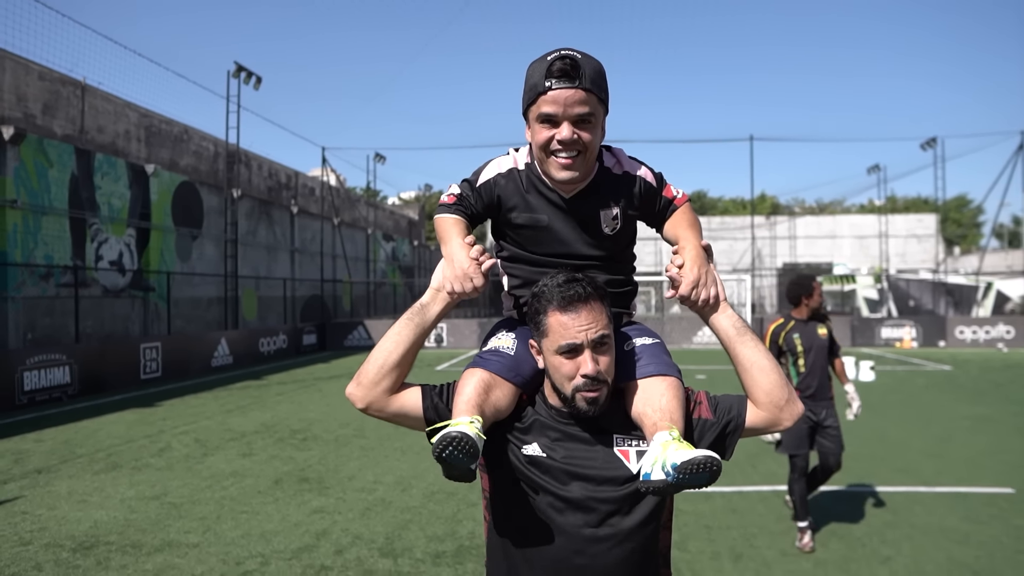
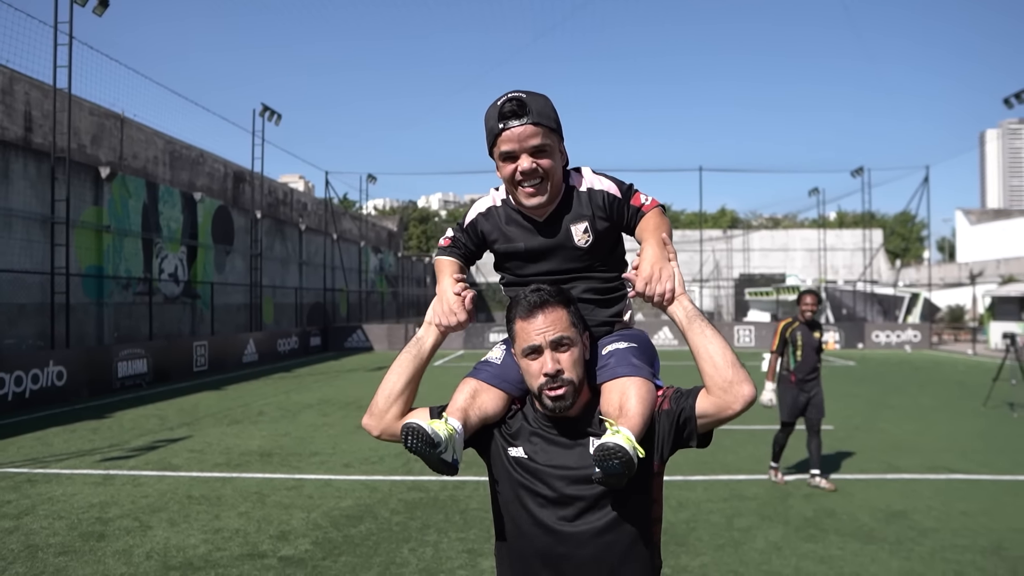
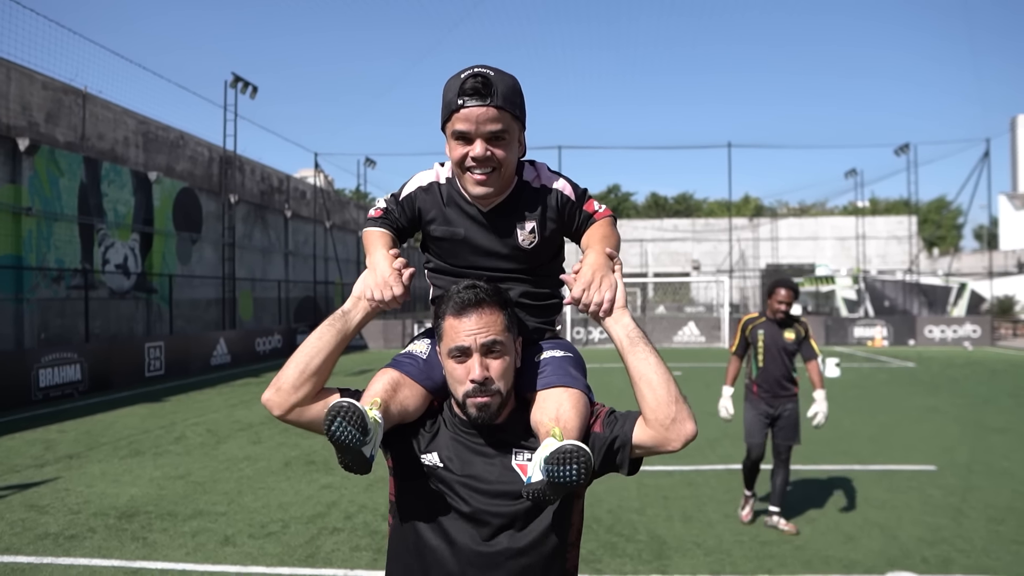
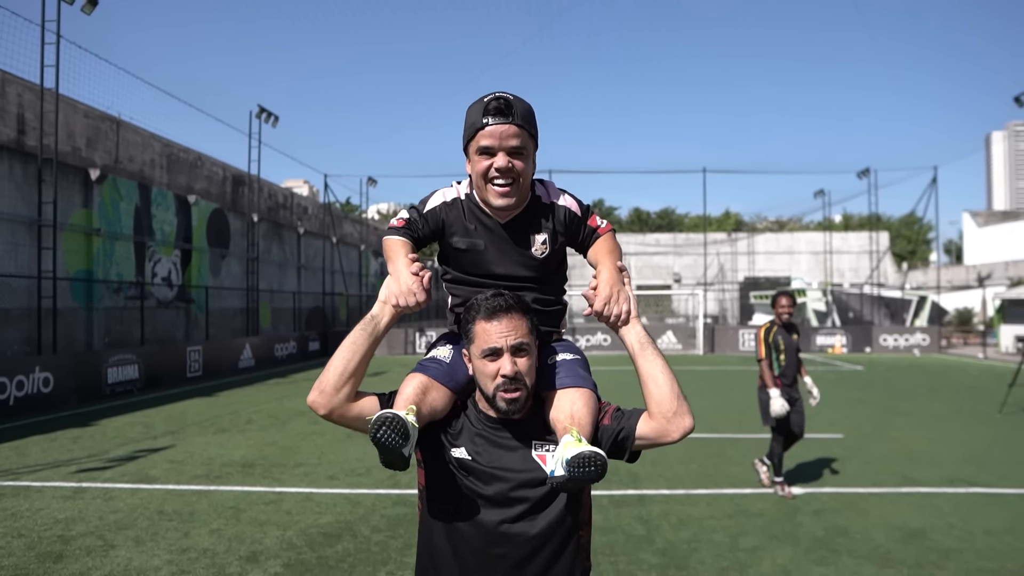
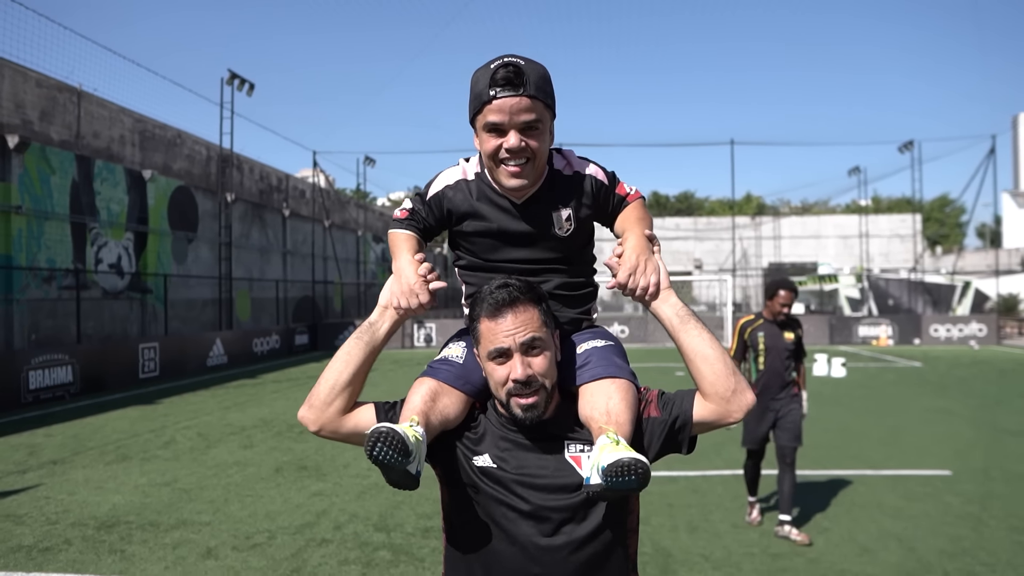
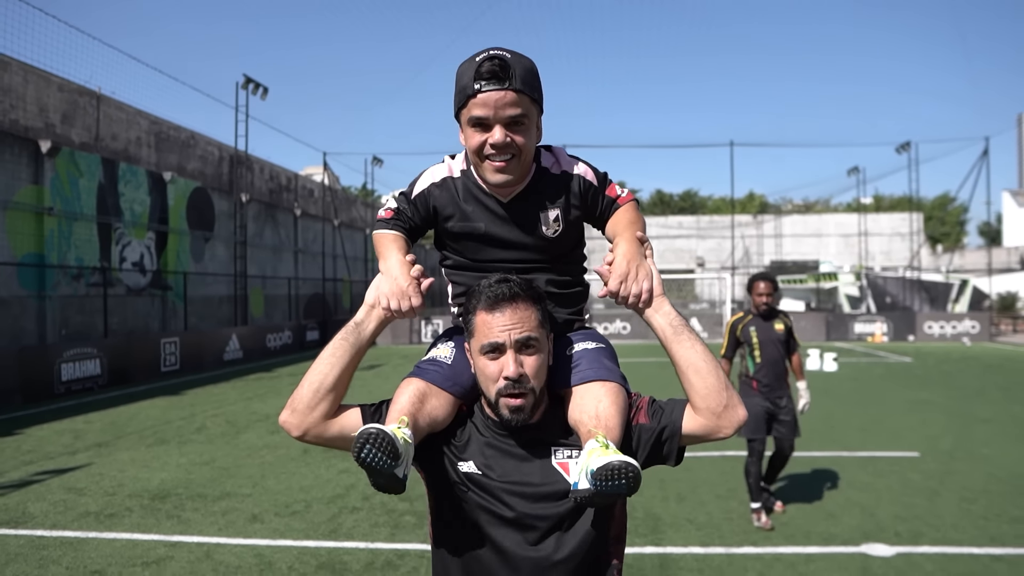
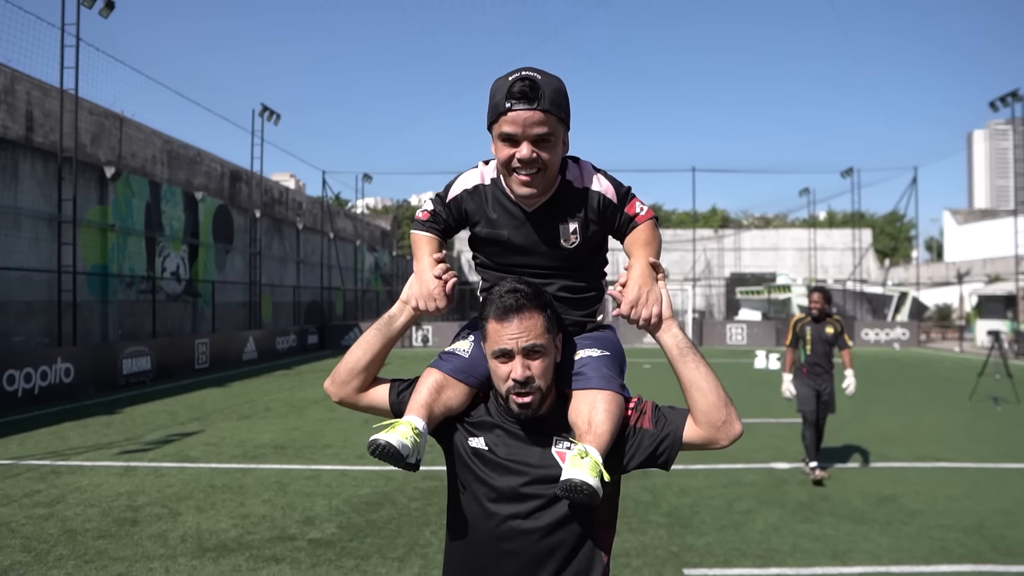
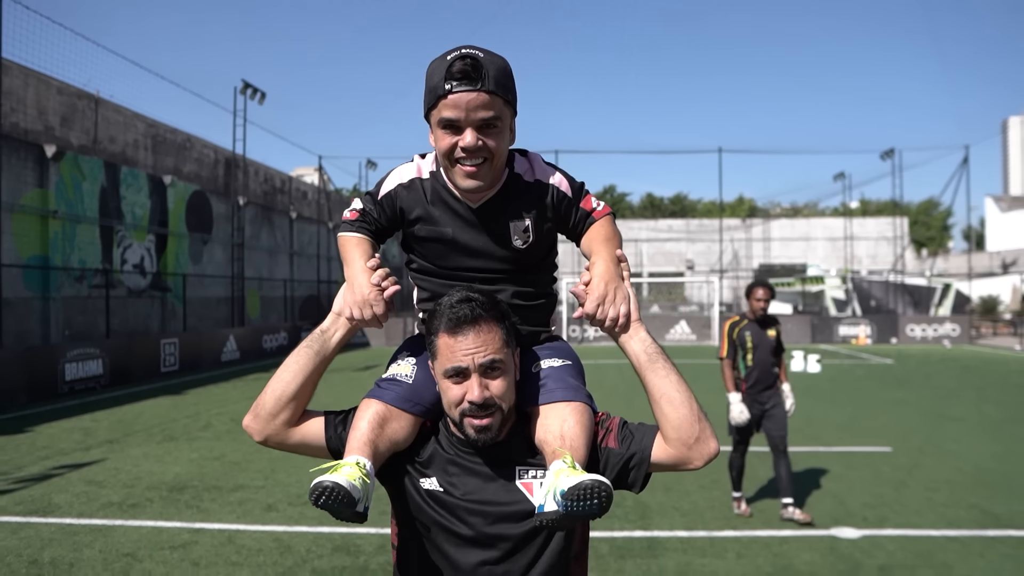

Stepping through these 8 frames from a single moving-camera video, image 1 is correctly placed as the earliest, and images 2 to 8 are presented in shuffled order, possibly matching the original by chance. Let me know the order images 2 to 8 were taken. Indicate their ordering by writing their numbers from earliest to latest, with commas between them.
5, 3, 6, 8, 4, 2, 7
